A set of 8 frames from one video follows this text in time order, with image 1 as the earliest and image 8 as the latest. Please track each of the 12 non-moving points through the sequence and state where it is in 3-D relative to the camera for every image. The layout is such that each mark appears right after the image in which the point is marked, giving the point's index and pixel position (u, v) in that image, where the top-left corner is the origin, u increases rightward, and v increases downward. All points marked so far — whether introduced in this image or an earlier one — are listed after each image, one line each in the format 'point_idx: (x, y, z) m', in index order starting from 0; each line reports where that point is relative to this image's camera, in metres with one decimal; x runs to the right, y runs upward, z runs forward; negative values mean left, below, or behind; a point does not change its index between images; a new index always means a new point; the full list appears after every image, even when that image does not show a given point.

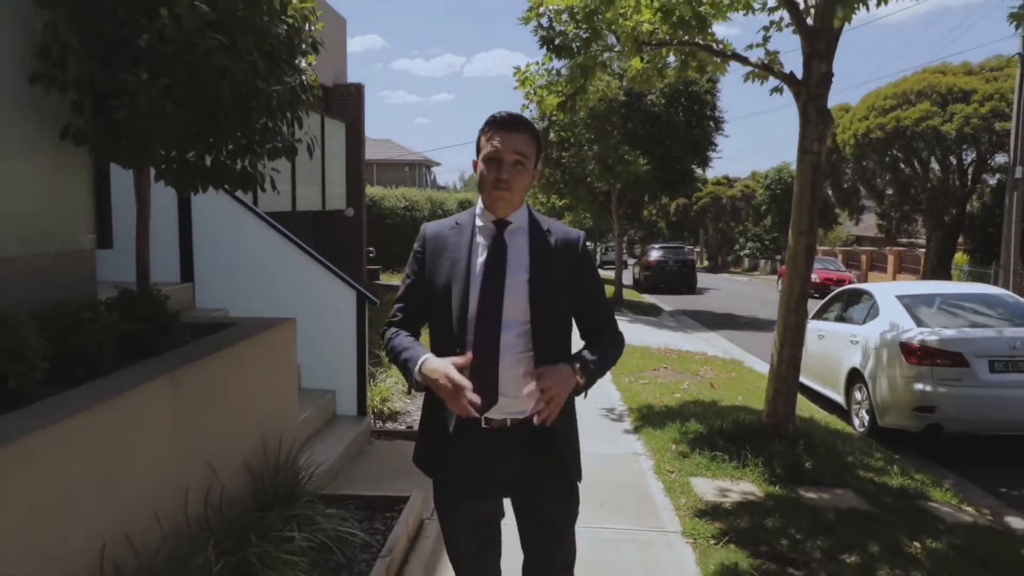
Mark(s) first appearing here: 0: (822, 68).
0: (+2.1, +1.5, +5.2) m
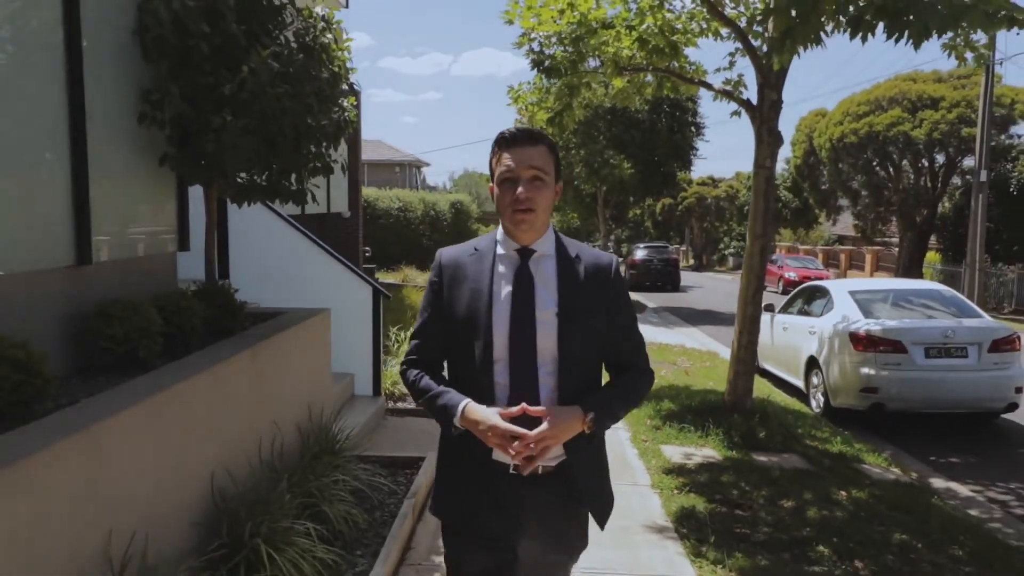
0: (+2.1, +1.5, +6.2) m
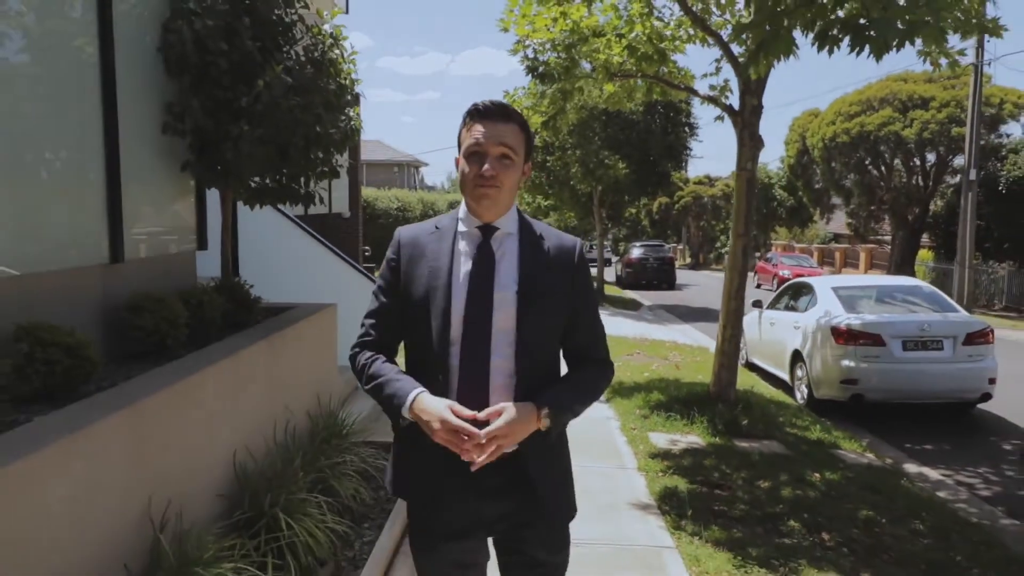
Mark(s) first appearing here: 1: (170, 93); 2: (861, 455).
0: (+2.0, +1.6, +6.5) m
1: (-1.9, +1.1, +4.3) m
2: (+2.9, -1.4, +6.4) m
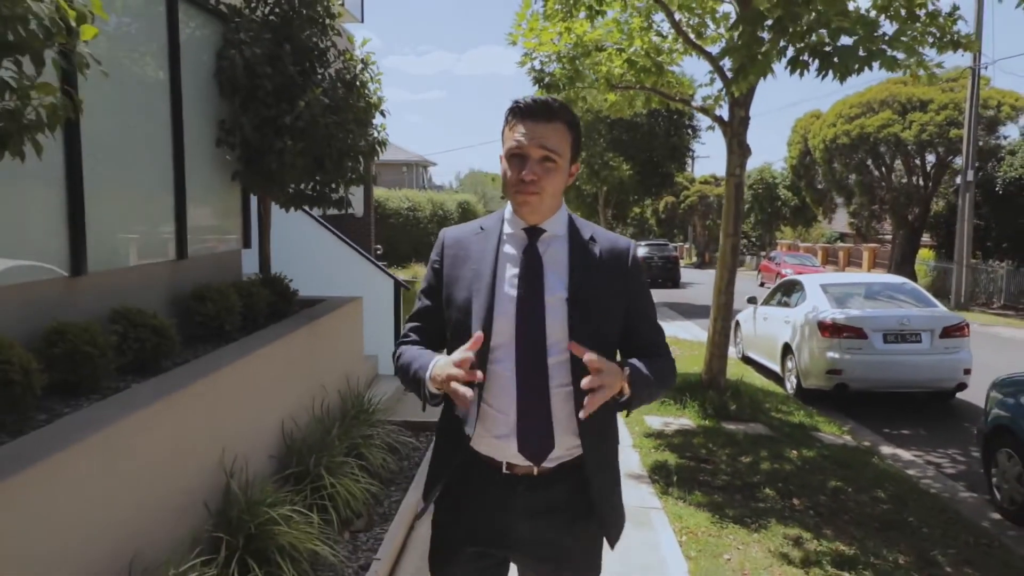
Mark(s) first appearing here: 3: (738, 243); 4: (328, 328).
0: (+2.1, +1.6, +7.1) m
1: (-1.8, +1.1, +5.0) m
2: (+2.9, -1.3, +7.0) m
3: (+2.1, +0.4, +7.2) m
4: (-1.3, -0.3, +5.4) m
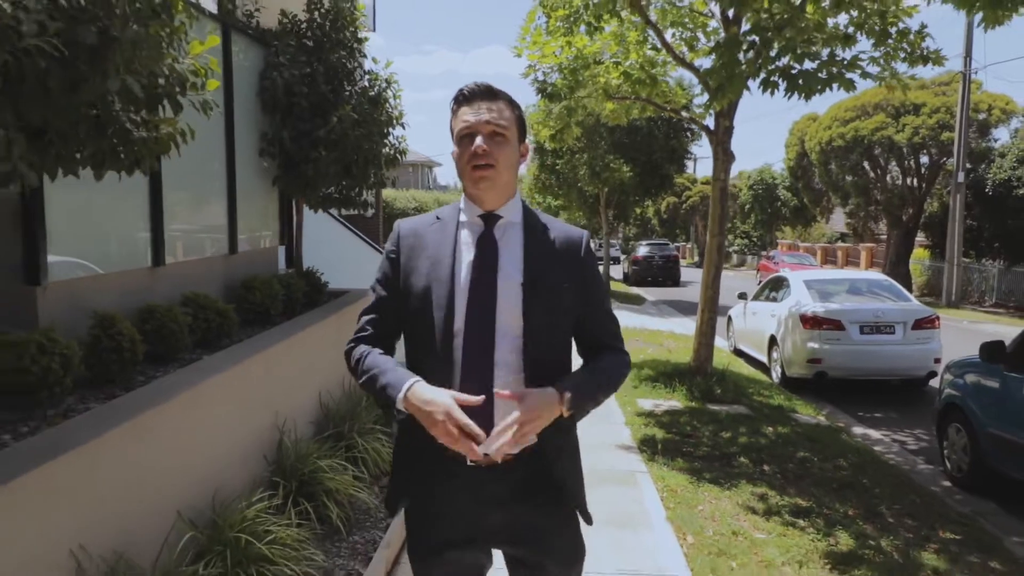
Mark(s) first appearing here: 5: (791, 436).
0: (+2.1, +1.6, +7.8) m
1: (-1.8, +1.2, +5.7) m
2: (+3.0, -1.3, +7.7) m
3: (+2.1, +0.5, +7.9) m
4: (-1.2, -0.2, +6.1) m
5: (+2.4, -1.3, +6.7) m
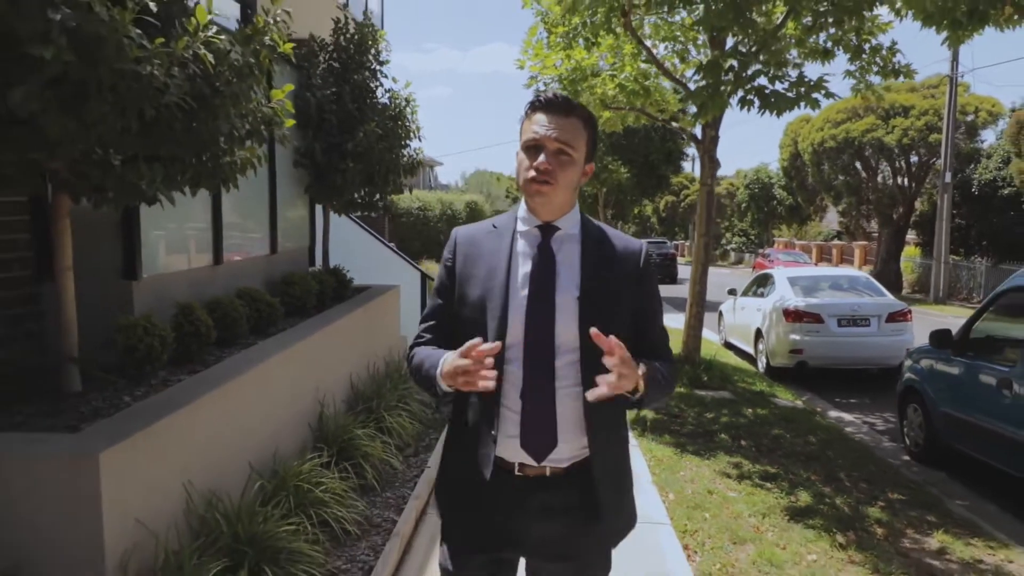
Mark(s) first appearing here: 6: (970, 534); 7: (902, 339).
0: (+2.2, +1.7, +8.5) m
1: (-1.8, +1.2, +6.4) m
2: (+3.0, -1.2, +8.4) m
3: (+2.2, +0.5, +8.6) m
4: (-1.2, -0.2, +6.8) m
5: (+2.4, -1.2, +7.4) m
6: (+2.8, -1.5, +4.7) m
7: (+4.9, -0.6, +9.8) m
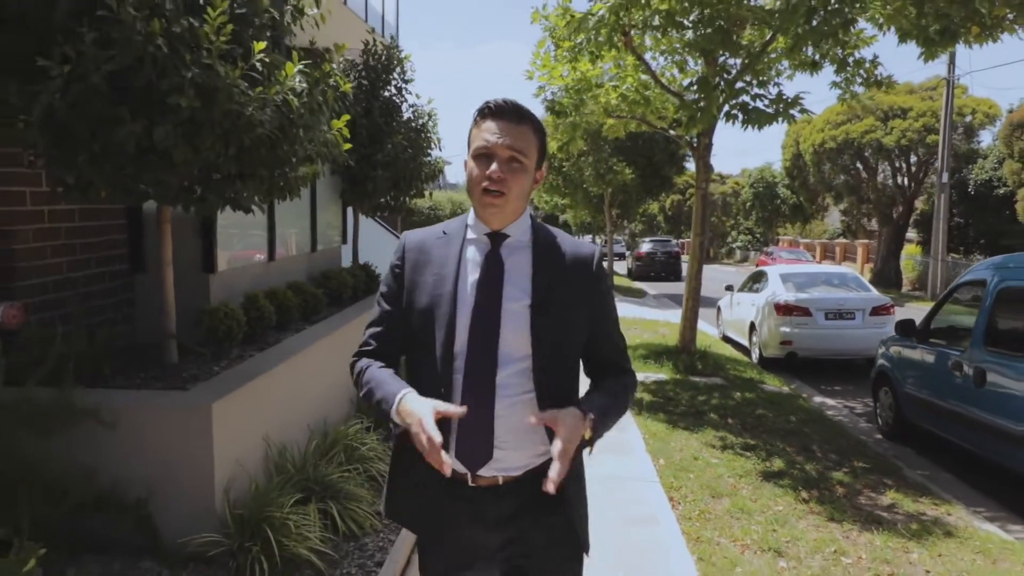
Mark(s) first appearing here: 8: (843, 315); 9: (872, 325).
0: (+2.3, +1.7, +9.3) m
1: (-1.7, +1.3, +7.2) m
2: (+3.2, -1.2, +9.2) m
3: (+2.3, +0.6, +9.4) m
4: (-1.1, -0.1, +7.6) m
5: (+2.5, -1.2, +8.1) m
6: (+2.9, -1.4, +5.5) m
7: (+5.0, -0.6, +10.6) m
8: (+4.5, -0.4, +10.6) m
9: (+4.9, -0.5, +10.6) m
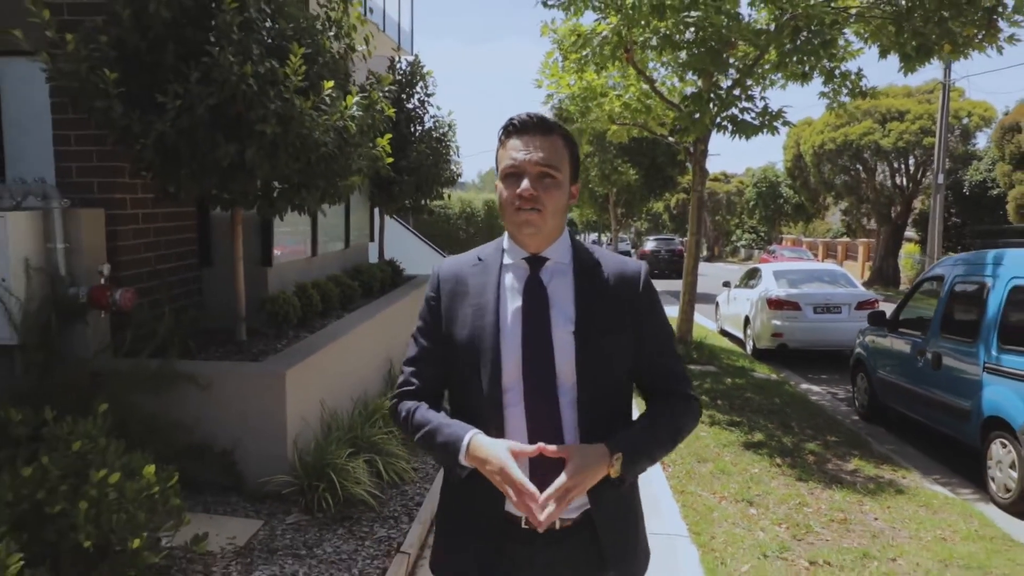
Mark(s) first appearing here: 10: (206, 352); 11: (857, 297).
0: (+2.4, +1.8, +10.0) m
1: (-1.5, +1.3, +8.0) m
2: (+3.3, -1.1, +10.0) m
3: (+2.4, +0.6, +10.2) m
4: (-0.9, -0.1, +8.4) m
5: (+2.7, -1.1, +8.9) m
6: (+3.0, -1.4, +6.3) m
7: (+5.2, -0.5, +11.3) m
8: (+4.6, -0.3, +11.4) m
9: (+5.0, -0.5, +11.3) m
10: (-1.8, -0.4, +4.6) m
11: (+5.0, -0.1, +11.4) m
